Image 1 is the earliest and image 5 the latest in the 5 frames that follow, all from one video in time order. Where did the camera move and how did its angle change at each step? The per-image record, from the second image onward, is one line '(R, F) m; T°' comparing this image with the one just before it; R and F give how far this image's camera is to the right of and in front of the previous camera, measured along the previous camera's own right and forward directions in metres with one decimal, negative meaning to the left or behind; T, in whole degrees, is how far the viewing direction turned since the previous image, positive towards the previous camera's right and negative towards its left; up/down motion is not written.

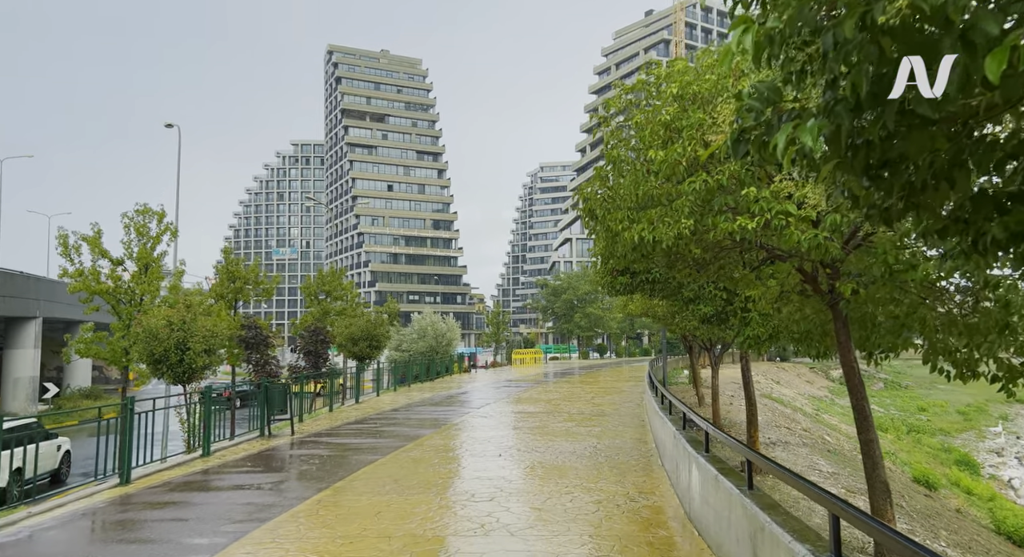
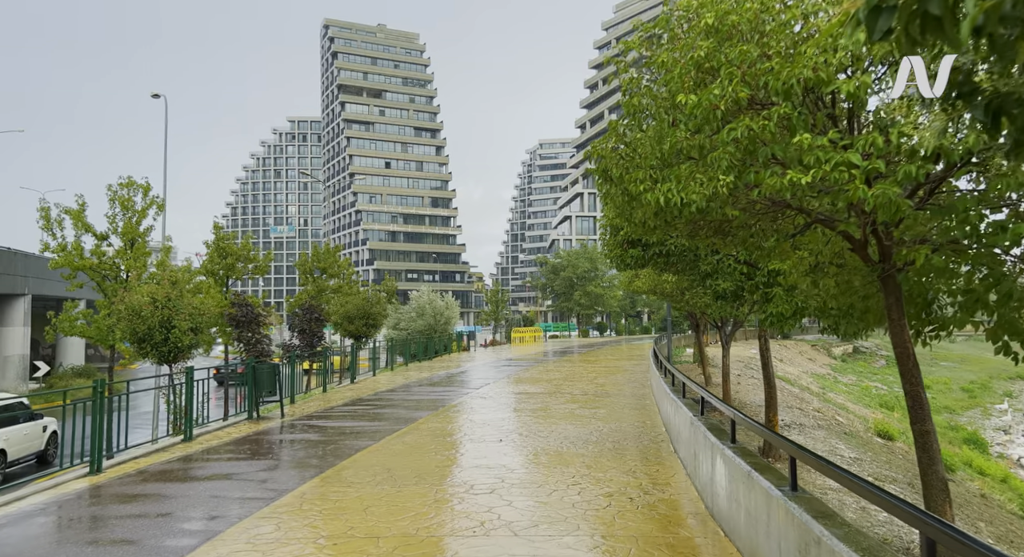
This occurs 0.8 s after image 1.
(0.0, +0.8) m; 0°
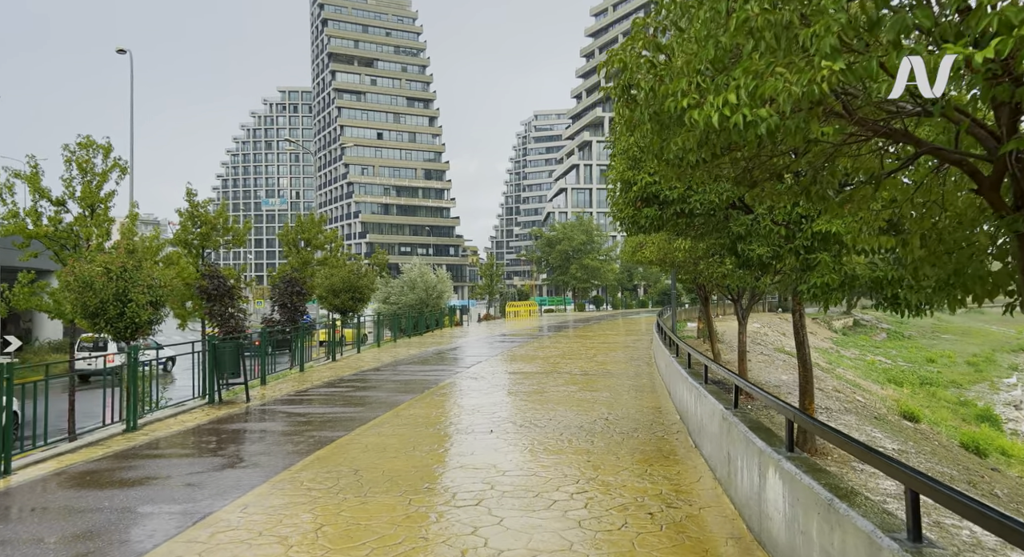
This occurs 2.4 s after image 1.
(0.0, +1.5) m; 0°
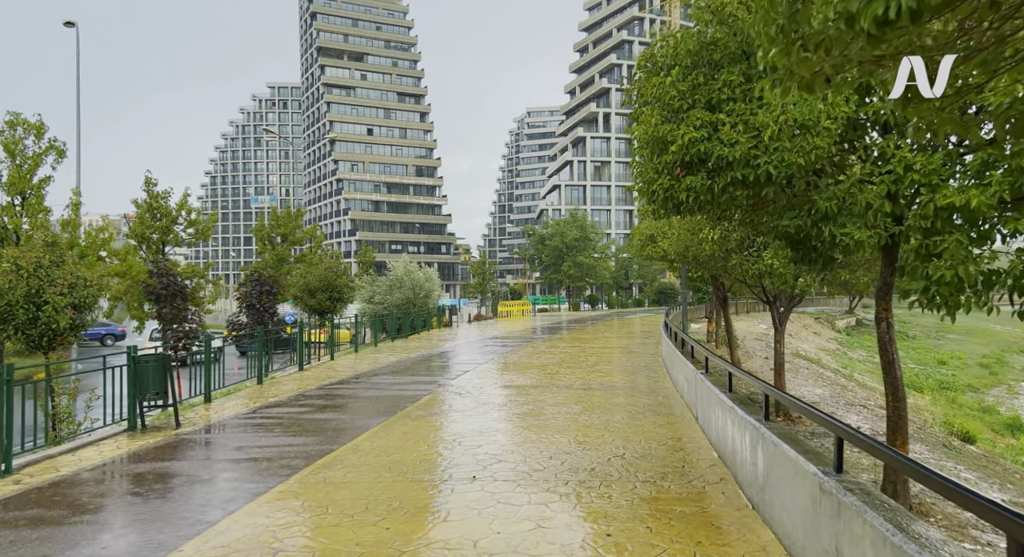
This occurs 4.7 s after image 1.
(0.0, +2.3) m; +1°
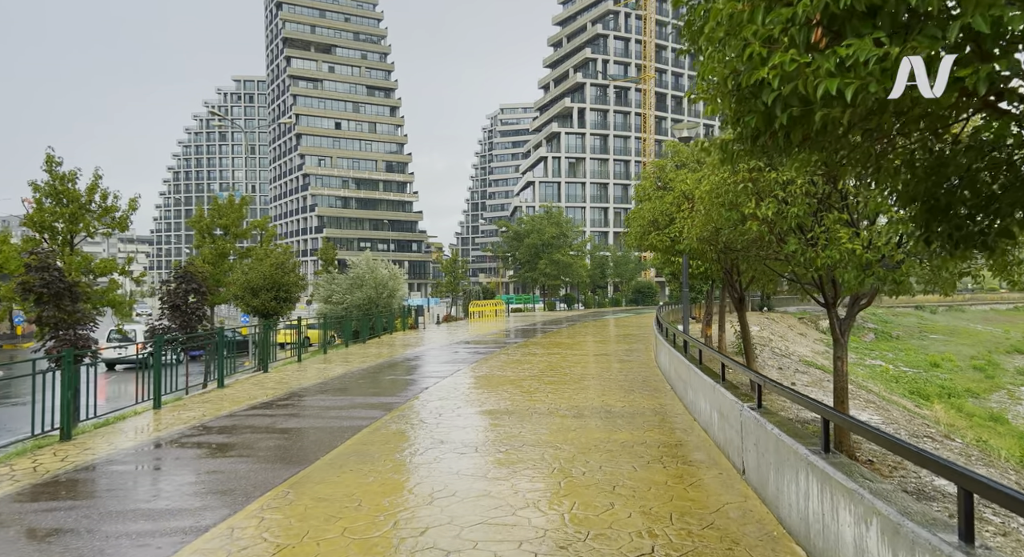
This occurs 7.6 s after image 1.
(+0.1, +3.1) m; +2°
